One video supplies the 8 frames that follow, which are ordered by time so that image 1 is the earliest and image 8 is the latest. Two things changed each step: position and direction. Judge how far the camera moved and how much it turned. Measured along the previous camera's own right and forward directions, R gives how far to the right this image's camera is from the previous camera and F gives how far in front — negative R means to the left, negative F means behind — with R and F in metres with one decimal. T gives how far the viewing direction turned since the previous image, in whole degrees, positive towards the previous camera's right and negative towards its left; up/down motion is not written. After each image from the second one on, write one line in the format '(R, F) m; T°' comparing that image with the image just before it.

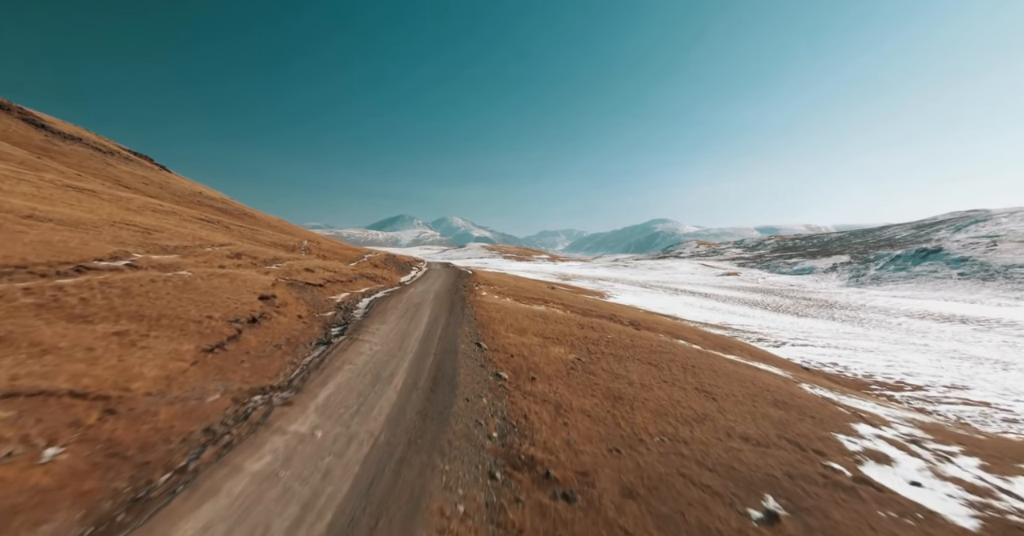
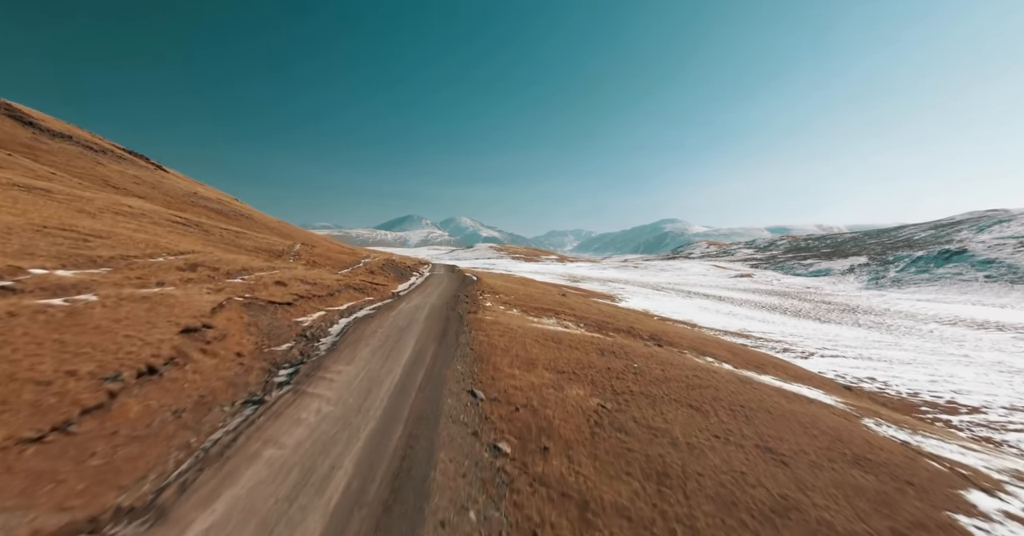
(+0.1, +3.4) m; -1°
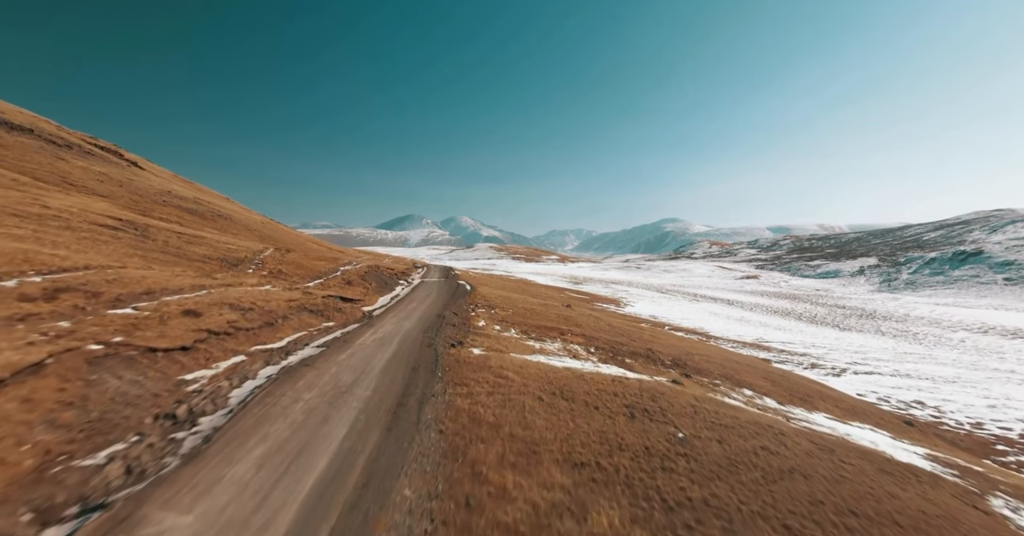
(+0.2, +5.1) m; 0°
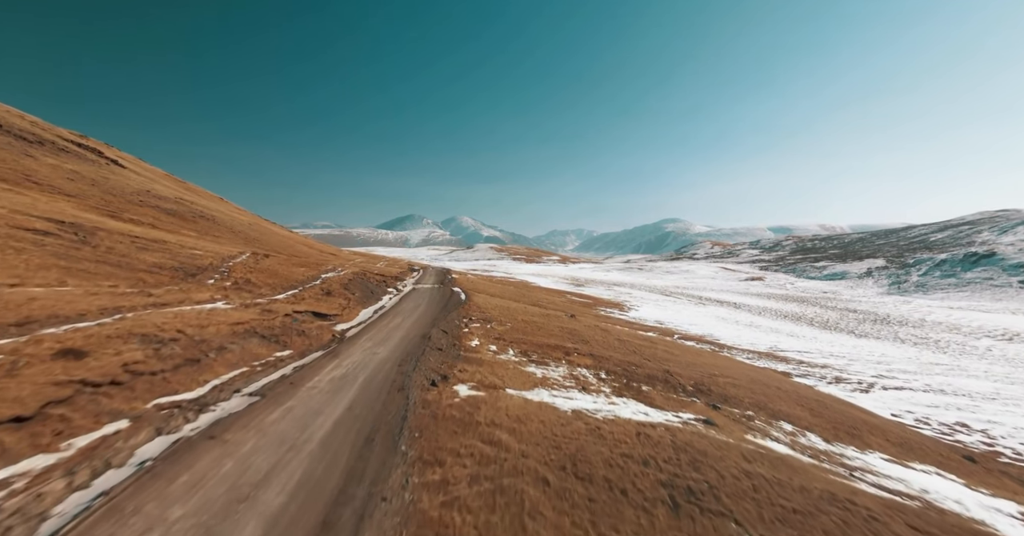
(+0.2, +3.7) m; 0°
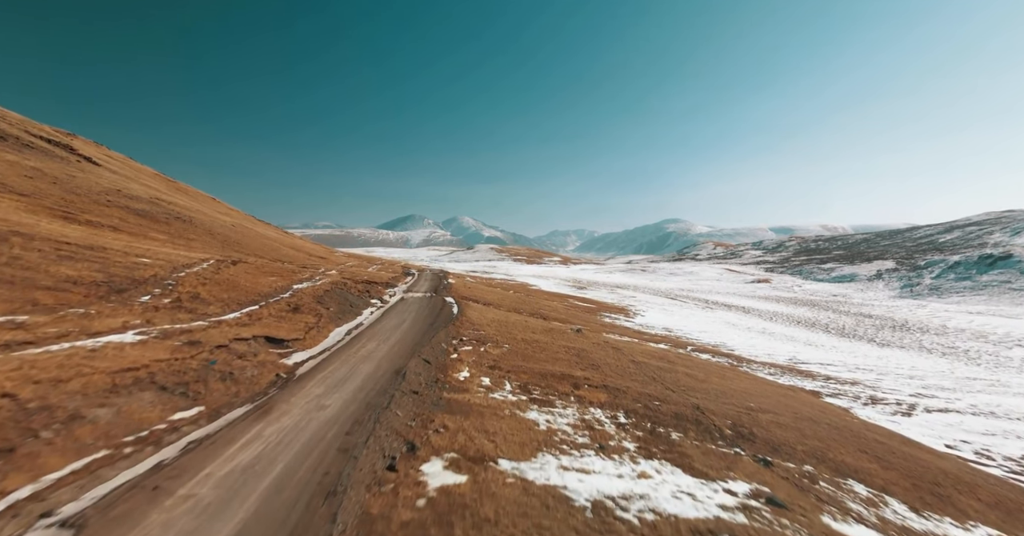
(+0.2, +4.5) m; 0°
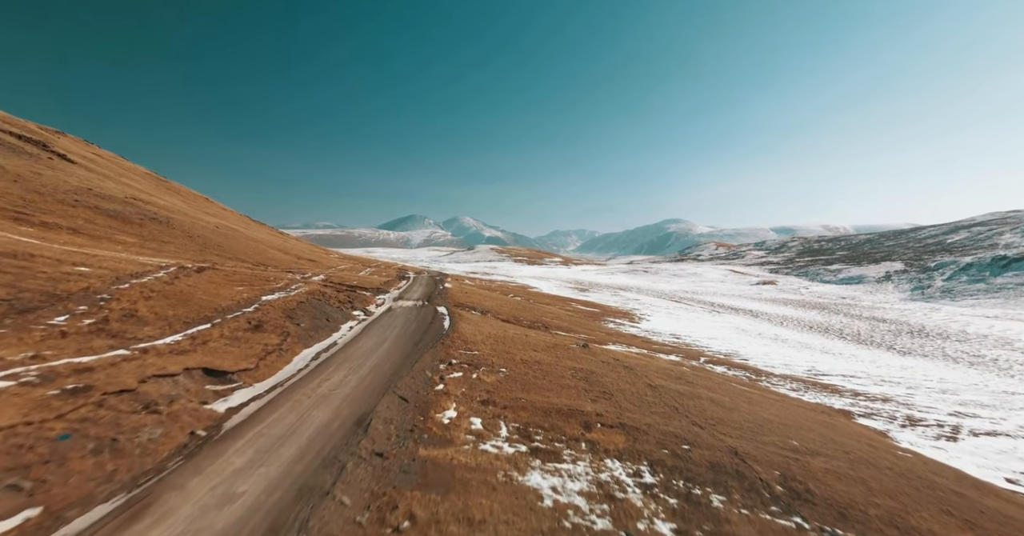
(+0.2, +3.9) m; 0°
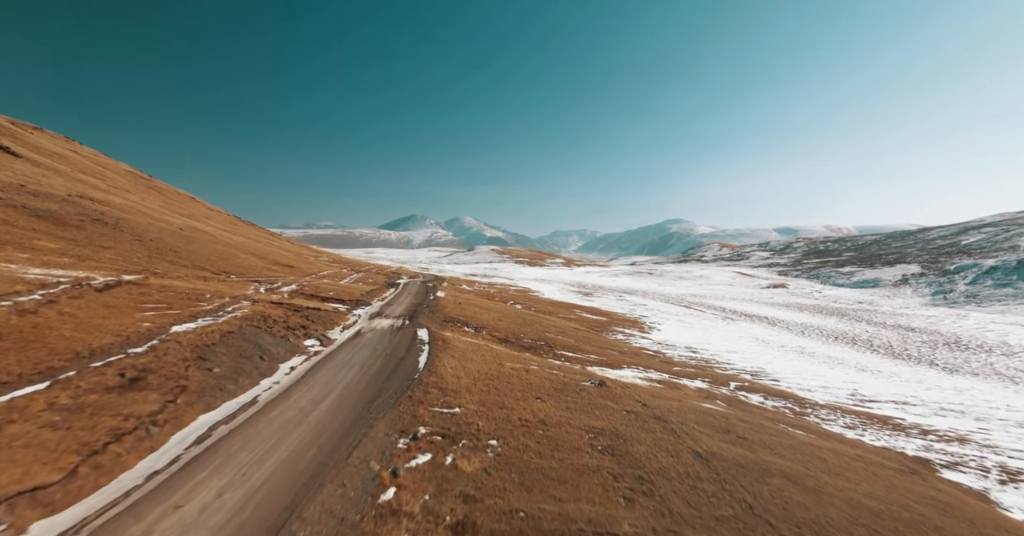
(+0.3, +7.3) m; 0°
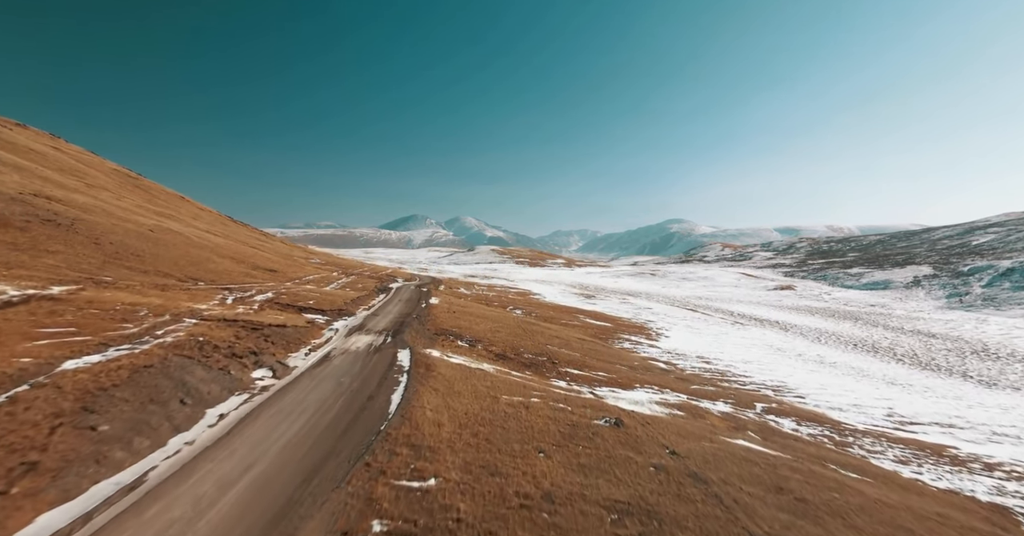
(+0.2, +5.0) m; 0°
